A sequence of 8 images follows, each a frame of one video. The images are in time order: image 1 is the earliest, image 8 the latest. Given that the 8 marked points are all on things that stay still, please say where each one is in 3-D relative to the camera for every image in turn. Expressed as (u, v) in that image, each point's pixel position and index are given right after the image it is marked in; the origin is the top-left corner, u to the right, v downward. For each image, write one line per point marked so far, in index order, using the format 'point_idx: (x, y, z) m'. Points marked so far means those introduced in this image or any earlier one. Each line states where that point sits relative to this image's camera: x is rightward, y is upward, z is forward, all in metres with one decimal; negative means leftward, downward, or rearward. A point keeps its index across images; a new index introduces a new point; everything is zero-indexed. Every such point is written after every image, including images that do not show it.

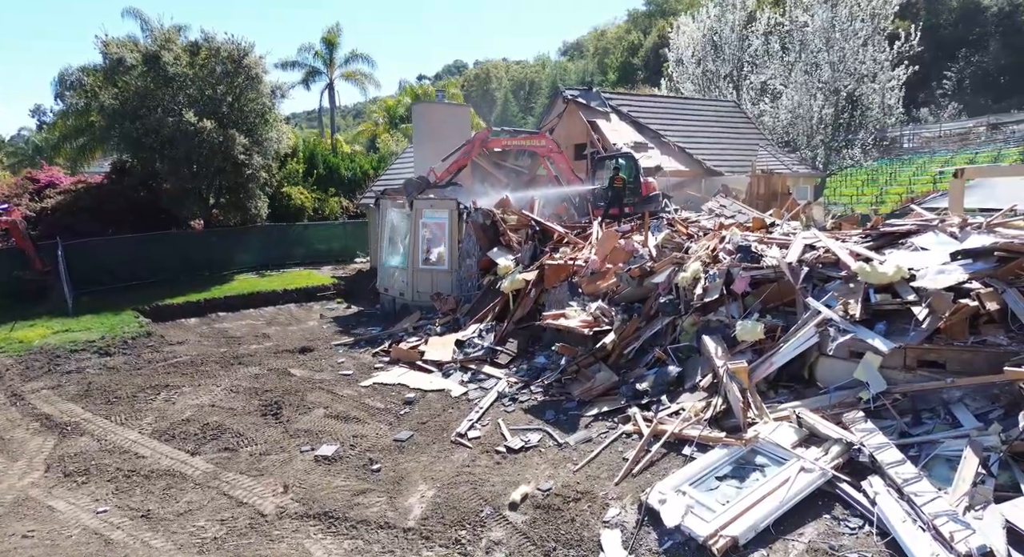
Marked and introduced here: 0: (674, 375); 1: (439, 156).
0: (+2.0, -1.2, +8.5) m
1: (-1.9, +3.3, +18.6) m
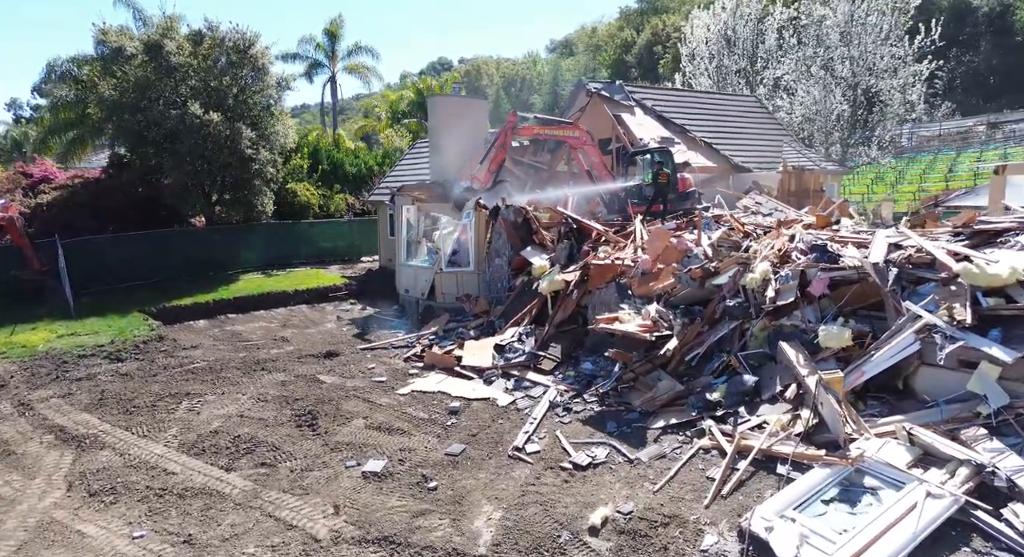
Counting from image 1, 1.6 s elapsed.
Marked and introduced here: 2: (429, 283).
0: (+2.8, -1.2, +8.0) m
1: (-1.4, +3.3, +17.9) m
2: (-1.7, -0.1, +14.4) m
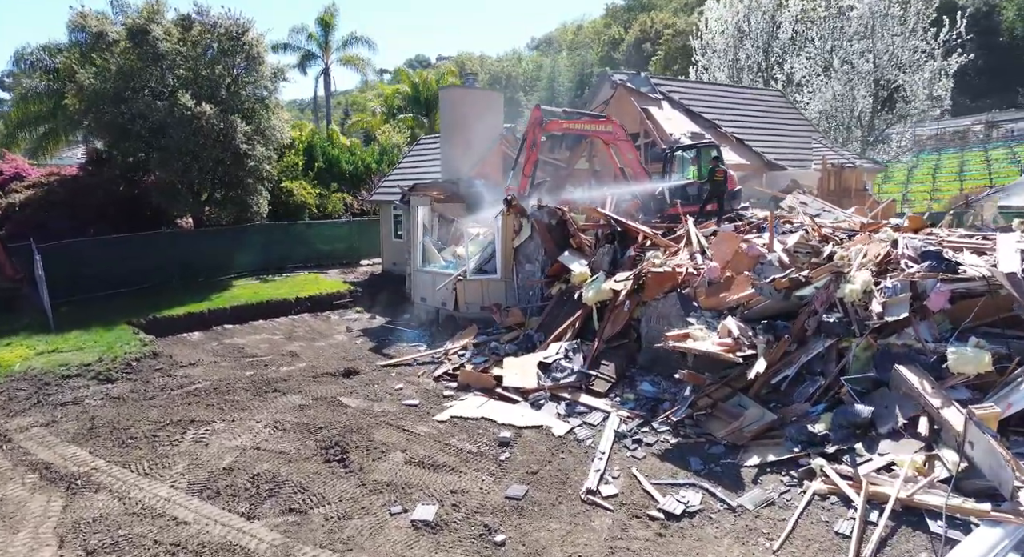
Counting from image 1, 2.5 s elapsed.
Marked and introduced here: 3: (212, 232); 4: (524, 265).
0: (+3.6, -1.4, +6.9) m
1: (-0.9, +3.1, +16.7) m
2: (-1.1, -0.2, +13.1) m
3: (-7.9, +1.2, +18.3) m
4: (+0.2, +0.2, +12.5) m
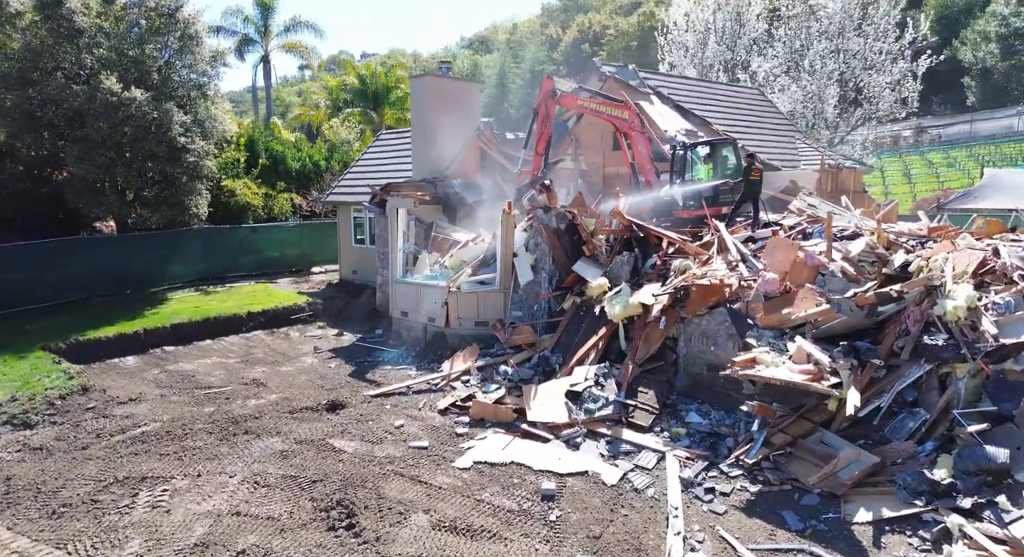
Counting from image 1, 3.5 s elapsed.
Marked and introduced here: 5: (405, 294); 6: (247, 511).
0: (+4.1, -1.5, +5.9) m
1: (-1.4, +2.9, +15.1) m
2: (-1.2, -0.4, +11.6) m
3: (-8.5, +1.0, +15.9) m
4: (+0.2, 0.0, +11.0) m
5: (-1.9, -0.3, +12.3) m
6: (-2.7, -2.3, +6.9) m
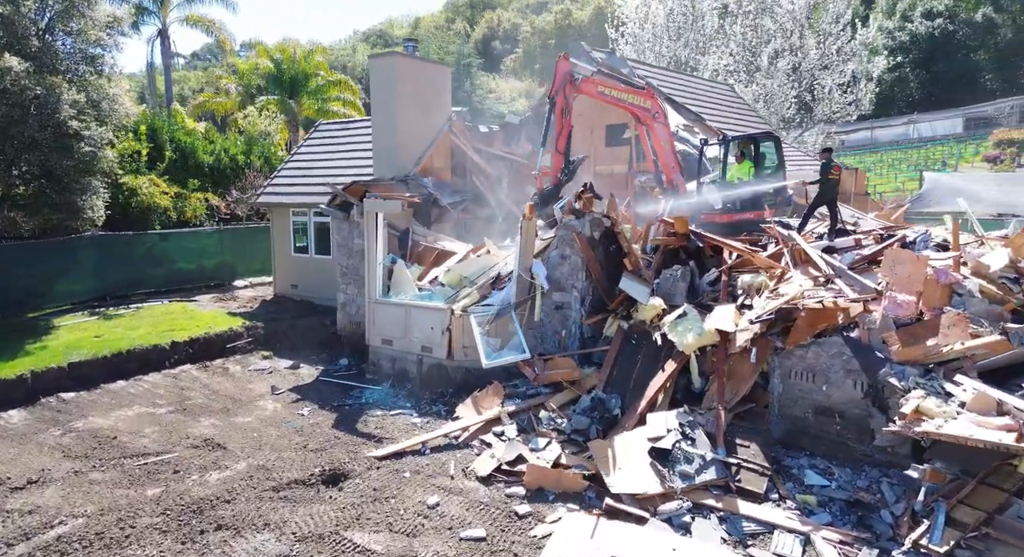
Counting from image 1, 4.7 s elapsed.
0: (+5.2, -1.8, +4.6) m
1: (-1.8, +2.6, +12.8) m
2: (-1.0, -0.7, +9.4) m
3: (-8.9, +0.6, +12.5) m
4: (+0.5, -0.2, +9.0) m
5: (-1.8, -0.6, +10.0) m
6: (-1.7, -2.6, +4.6) m
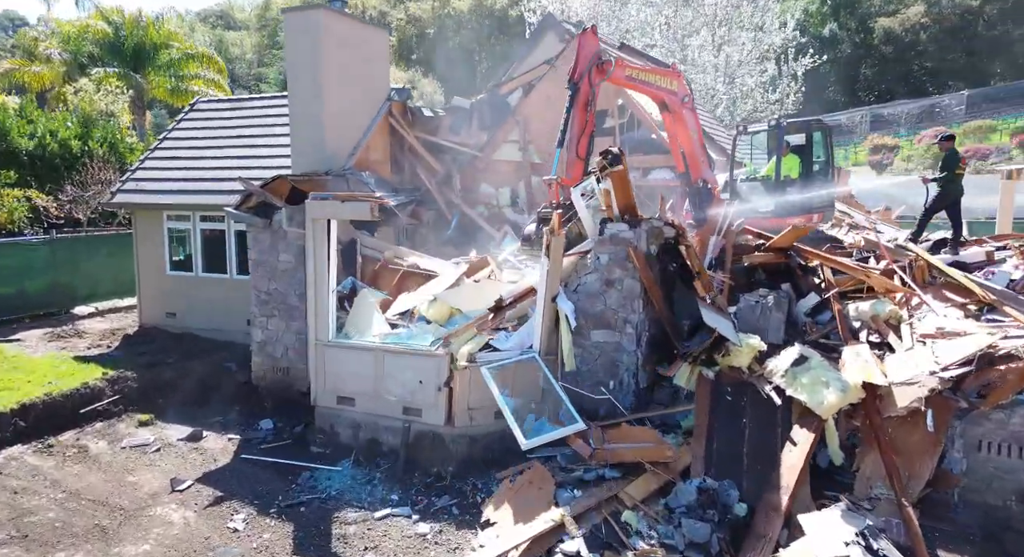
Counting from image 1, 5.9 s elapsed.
0: (+6.4, -2.0, +3.2) m
1: (-2.3, +2.3, +9.8) m
2: (-0.7, -1.0, +6.6) m
3: (-9.2, +0.1, +7.9) m
4: (+0.8, -0.5, +6.6) m
5: (-1.6, -0.9, +7.0) m
6: (-0.3, -3.0, +1.7) m
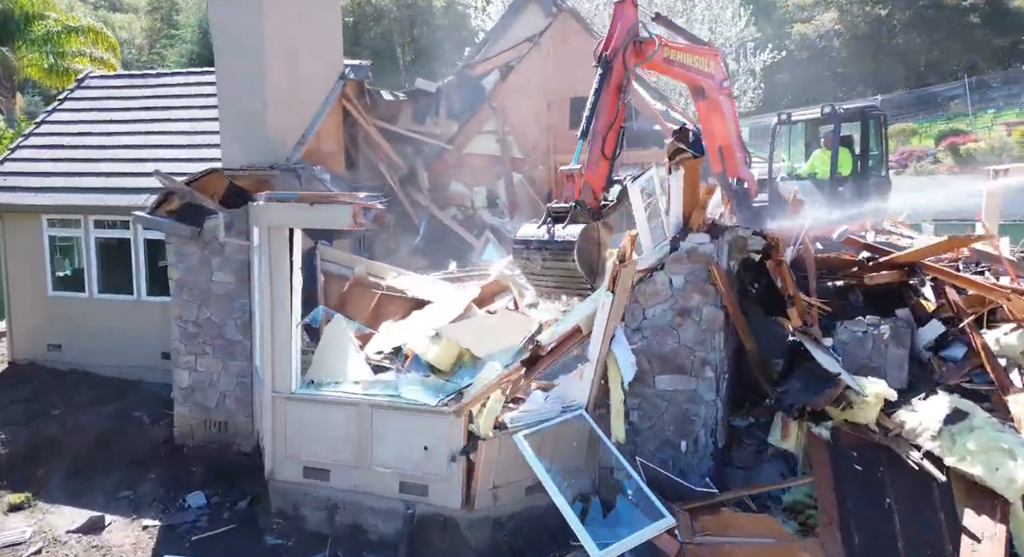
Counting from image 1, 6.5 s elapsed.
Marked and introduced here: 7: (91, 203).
0: (+7.1, -2.1, +2.4) m
1: (-2.4, +2.0, +7.7) m
2: (-0.4, -1.3, +4.7) m
3: (-9.0, -0.2, +5.0) m
4: (+1.1, -0.7, +5.0) m
5: (-1.3, -1.2, +5.1) m
6: (+0.7, -3.2, 0.0) m
7: (-4.8, +0.9, +7.8) m
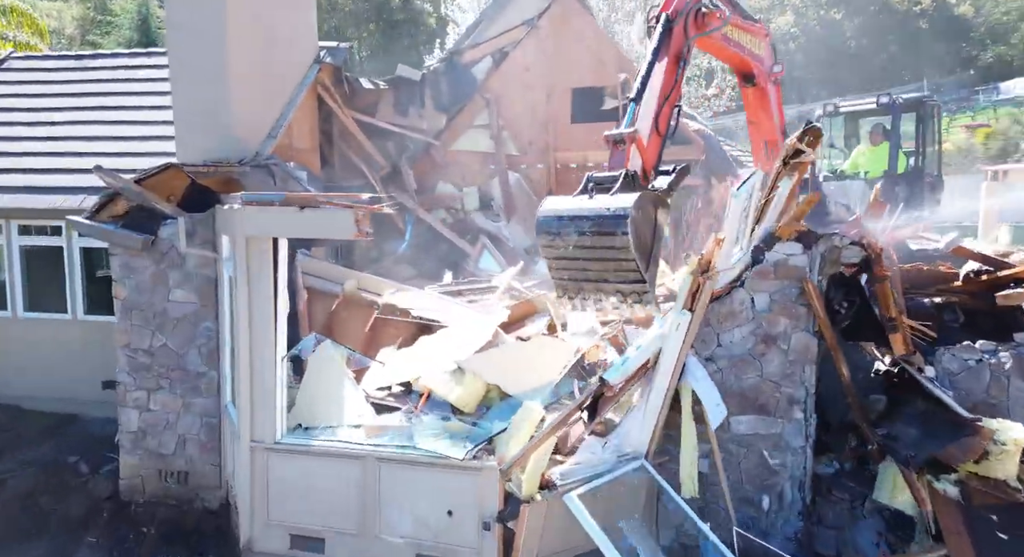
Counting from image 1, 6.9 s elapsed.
0: (+7.6, -2.2, +1.9) m
1: (-2.3, +1.9, +6.5) m
2: (-0.1, -1.4, +3.7) m
3: (-8.7, -0.4, +3.4) m
4: (+1.4, -0.9, +4.1) m
5: (-1.0, -1.3, +4.0) m
6: (+1.3, -3.3, -0.9) m
7: (-4.7, +0.7, +6.5) m
